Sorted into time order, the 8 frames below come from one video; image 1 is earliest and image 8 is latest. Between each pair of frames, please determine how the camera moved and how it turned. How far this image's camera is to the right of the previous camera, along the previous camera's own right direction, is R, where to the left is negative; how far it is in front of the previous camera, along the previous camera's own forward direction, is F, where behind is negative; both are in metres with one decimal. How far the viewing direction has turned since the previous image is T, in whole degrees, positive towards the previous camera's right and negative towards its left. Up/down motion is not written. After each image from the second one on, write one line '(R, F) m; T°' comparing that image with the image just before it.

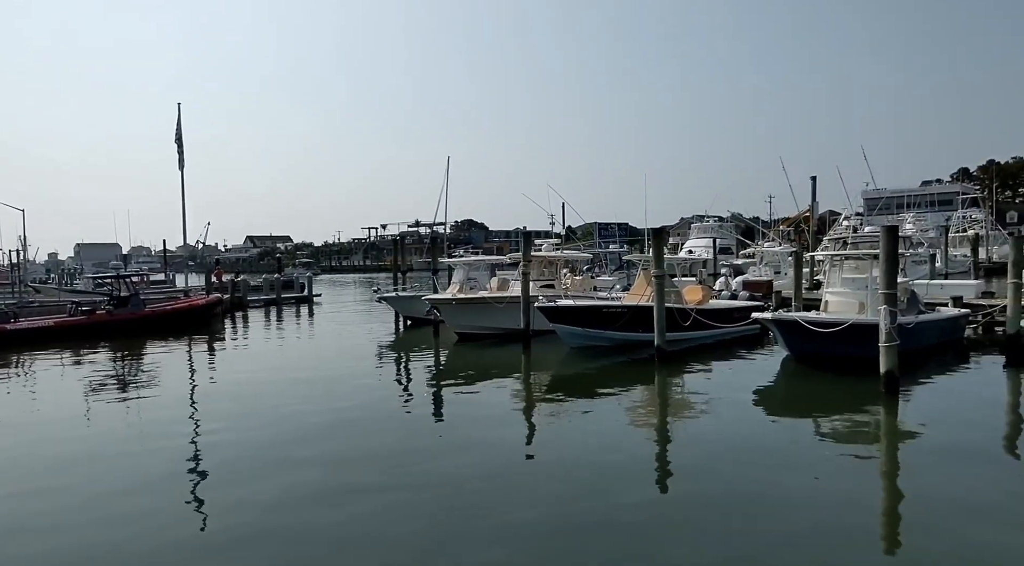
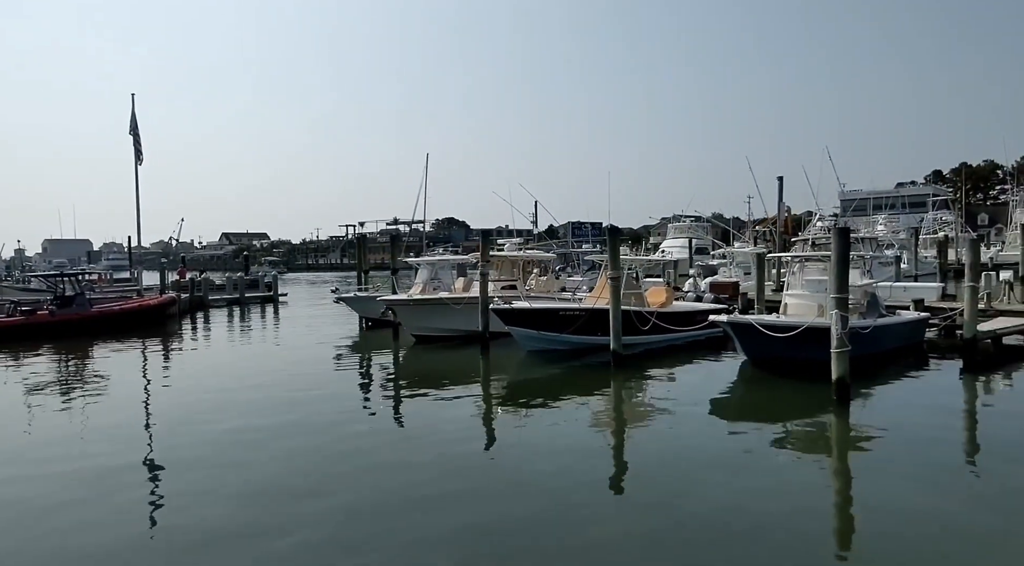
(+0.5, +0.4) m; +2°
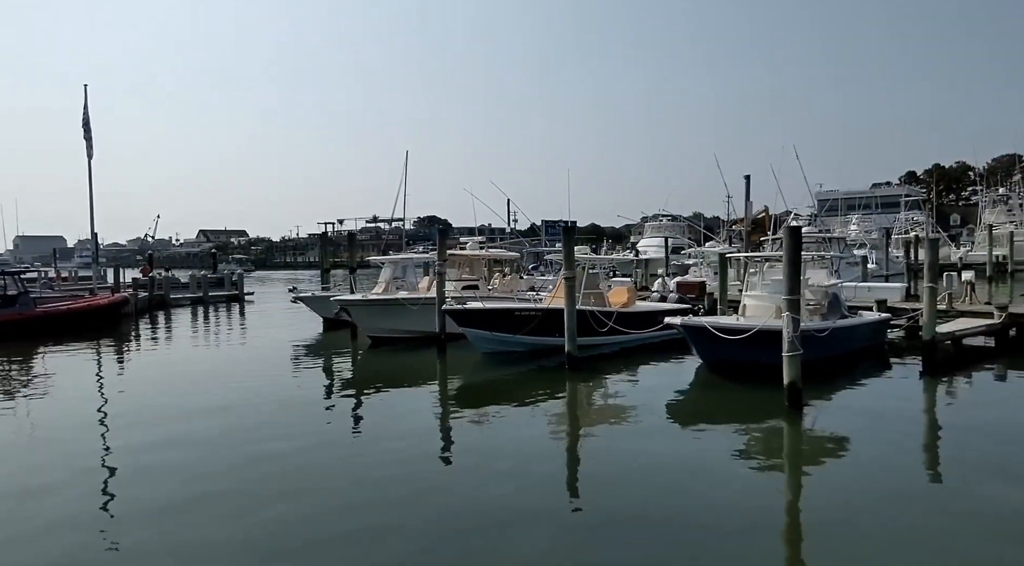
(+0.5, +0.4) m; +1°
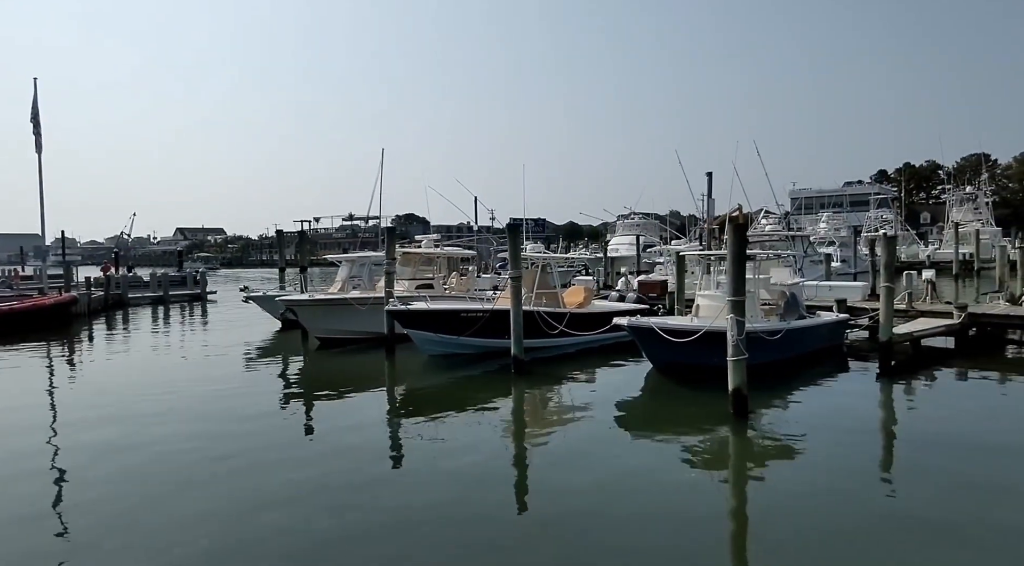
(+0.6, +0.5) m; +2°
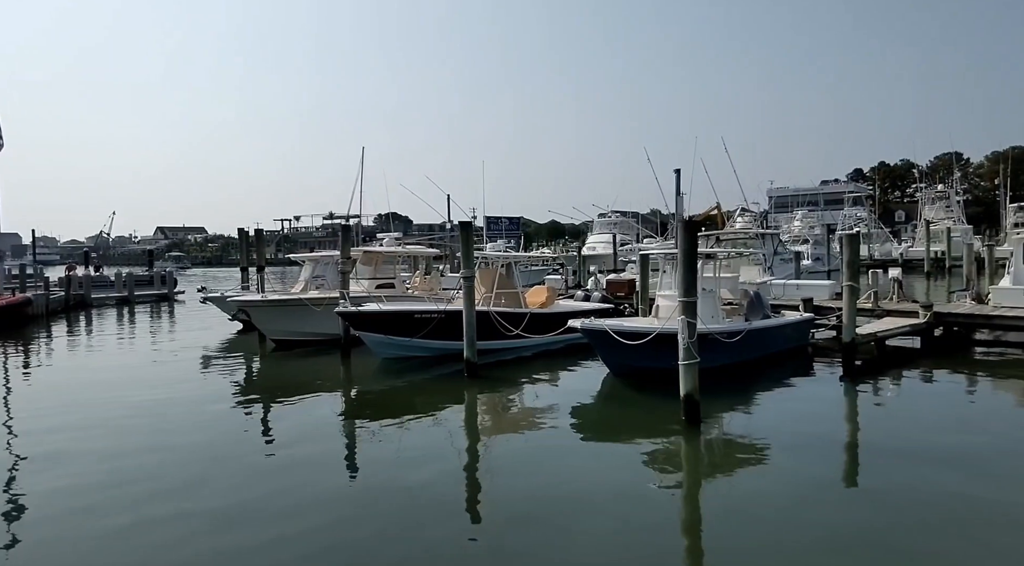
(+0.4, +0.4) m; +1°
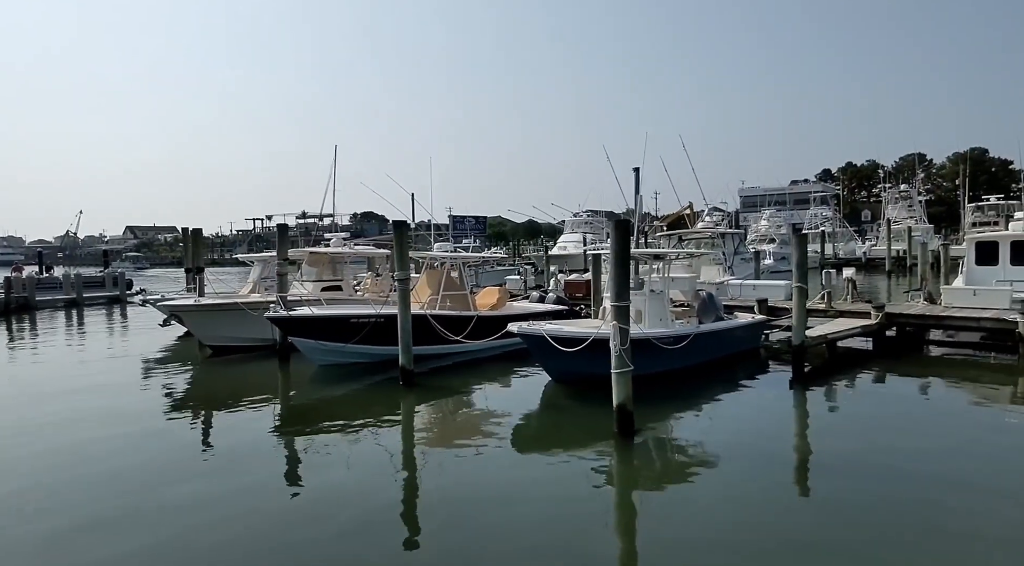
(+0.6, +0.5) m; +2°
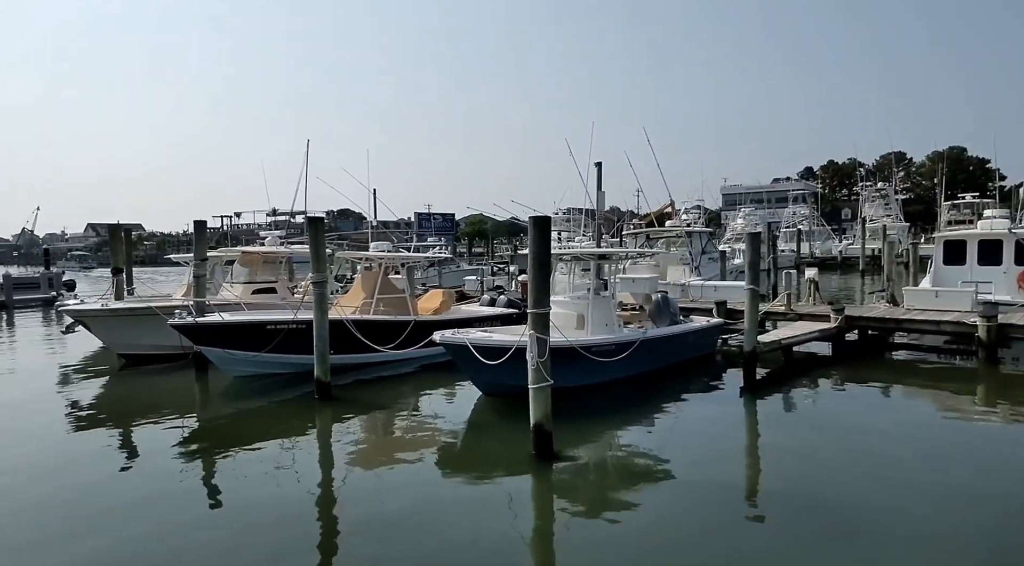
(+0.8, +1.0) m; +1°
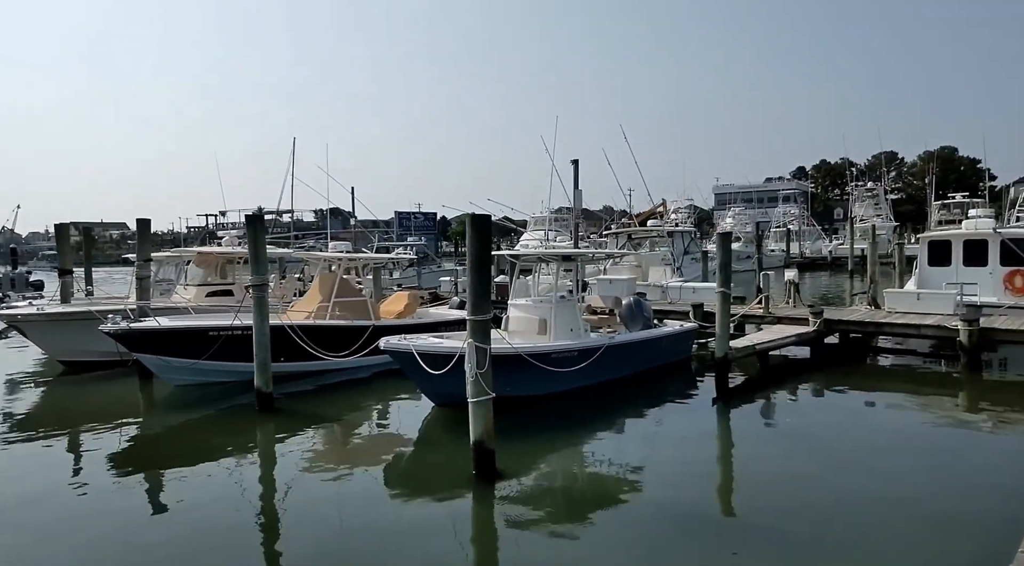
(+0.5, +0.7) m; +1°
